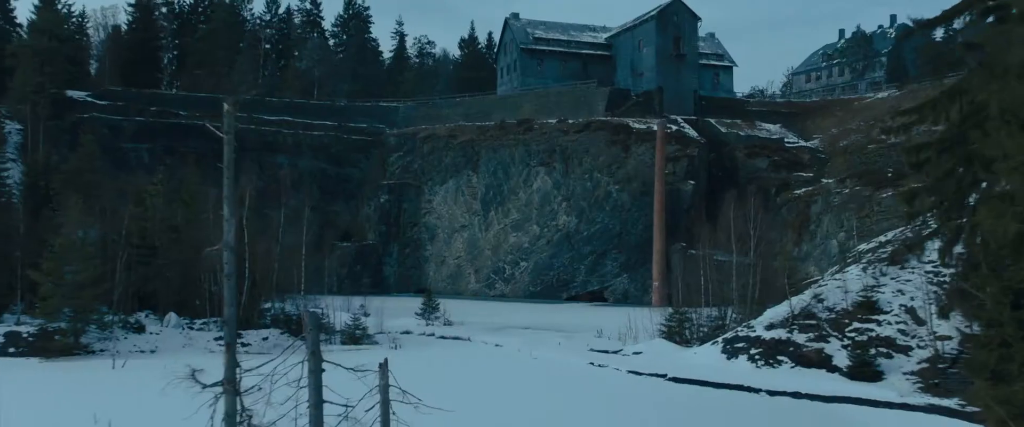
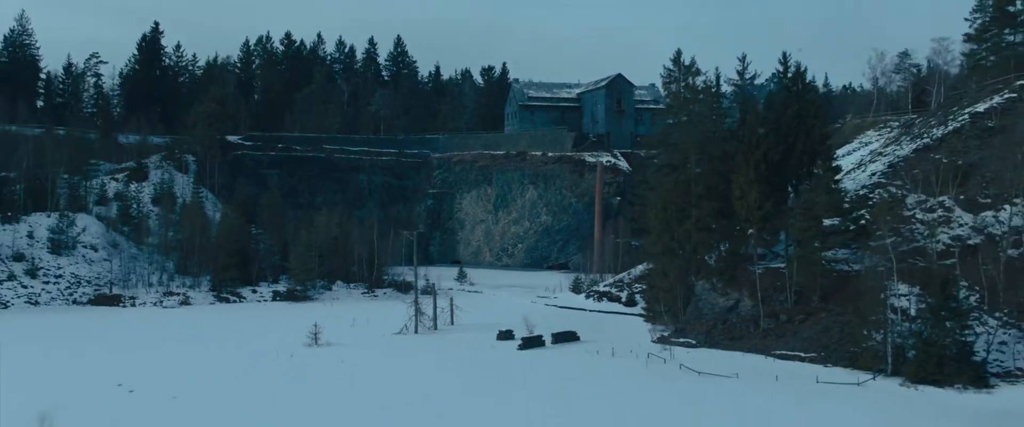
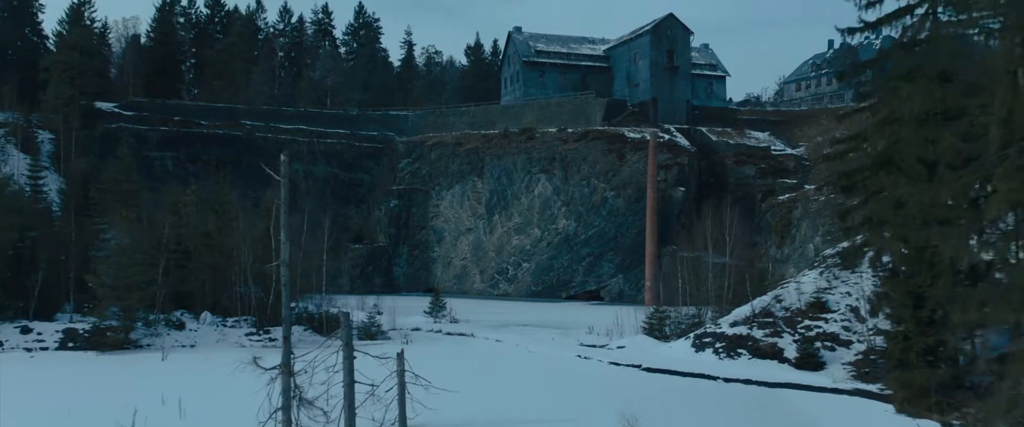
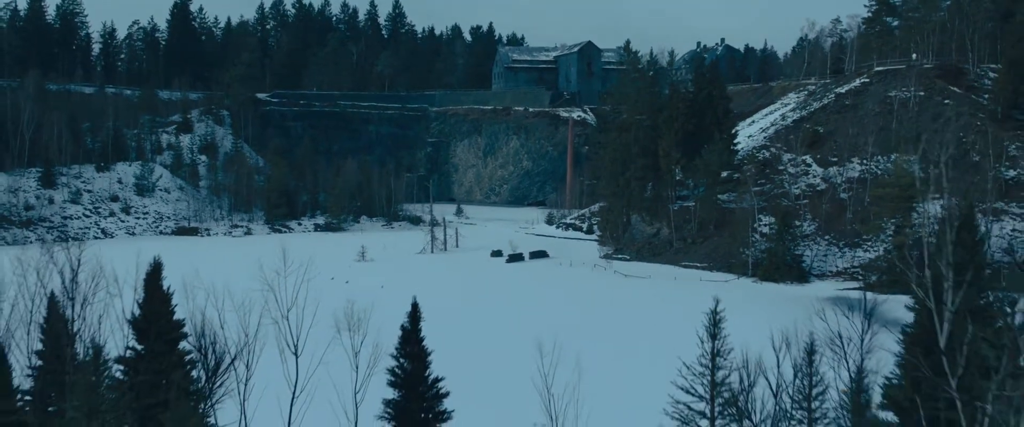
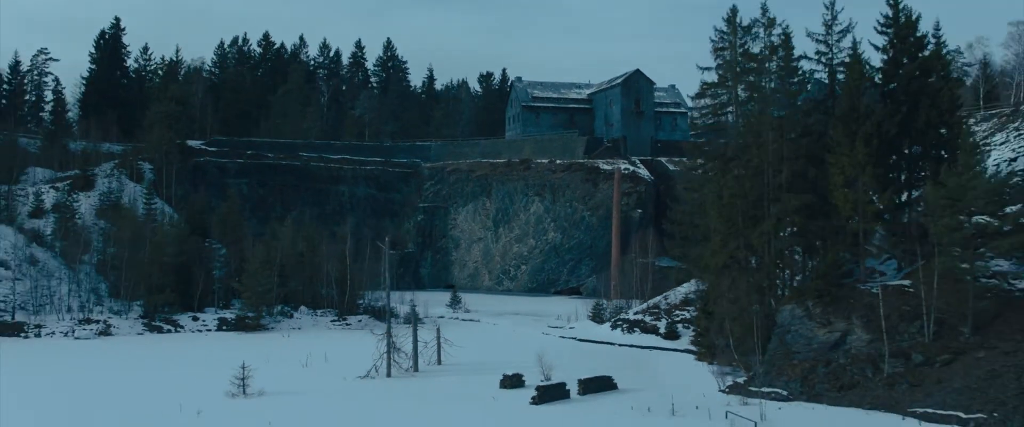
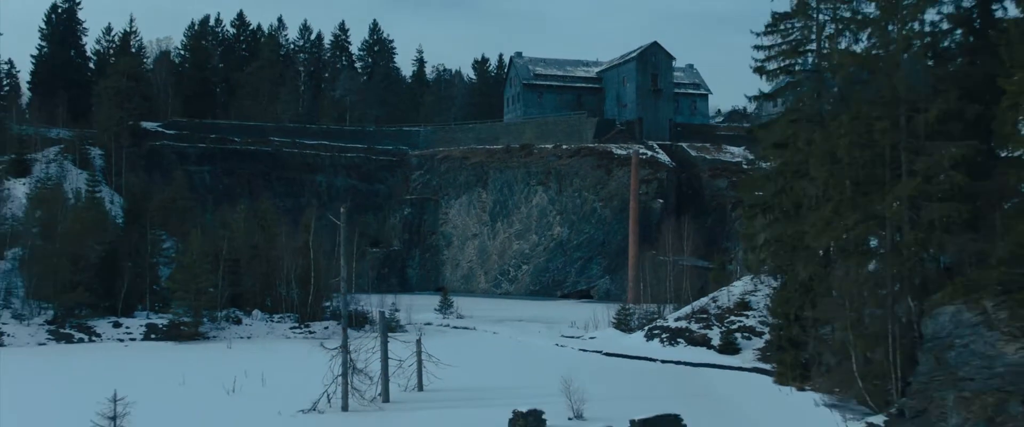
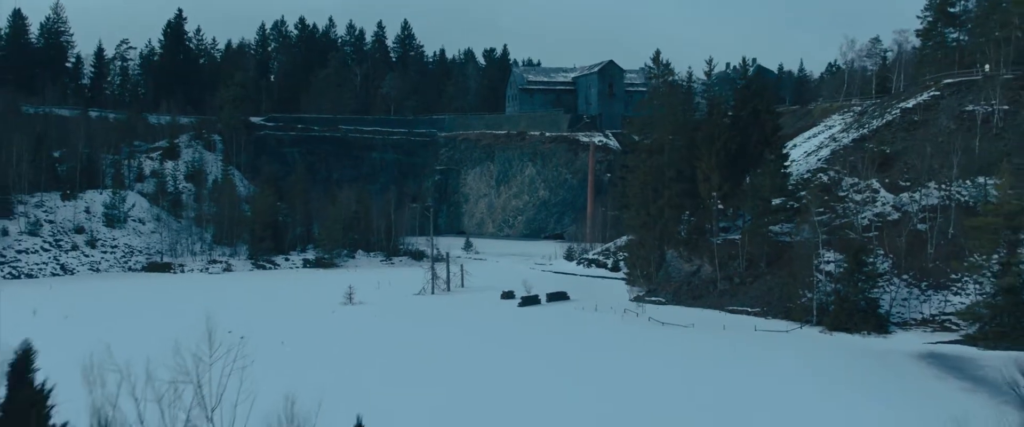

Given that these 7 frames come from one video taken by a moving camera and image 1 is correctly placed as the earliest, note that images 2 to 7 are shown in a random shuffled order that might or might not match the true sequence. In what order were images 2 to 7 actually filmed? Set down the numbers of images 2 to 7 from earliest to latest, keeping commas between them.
3, 6, 5, 2, 7, 4
